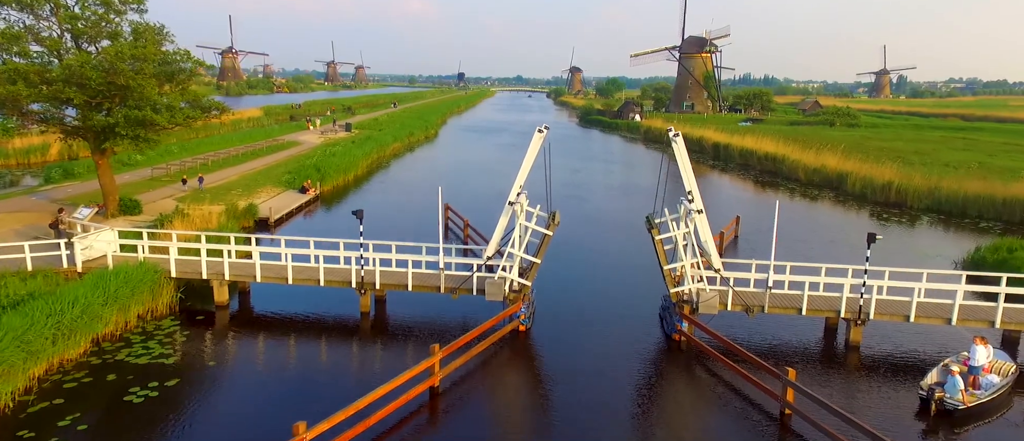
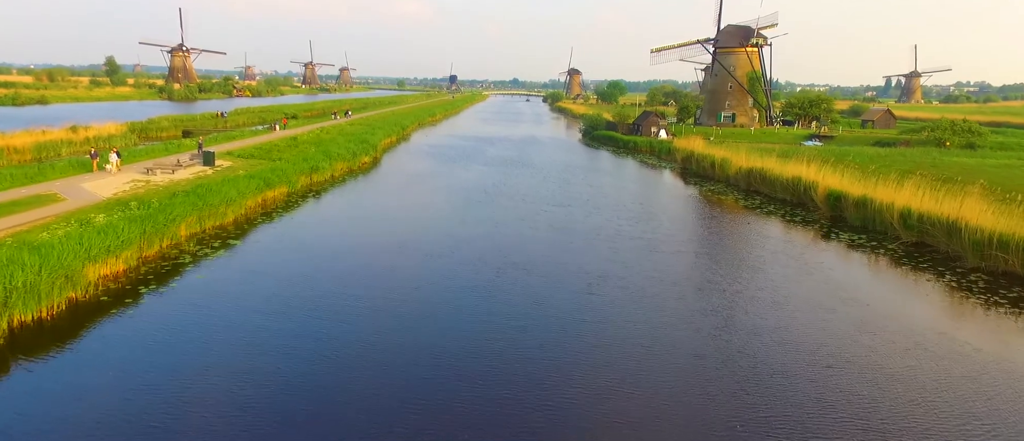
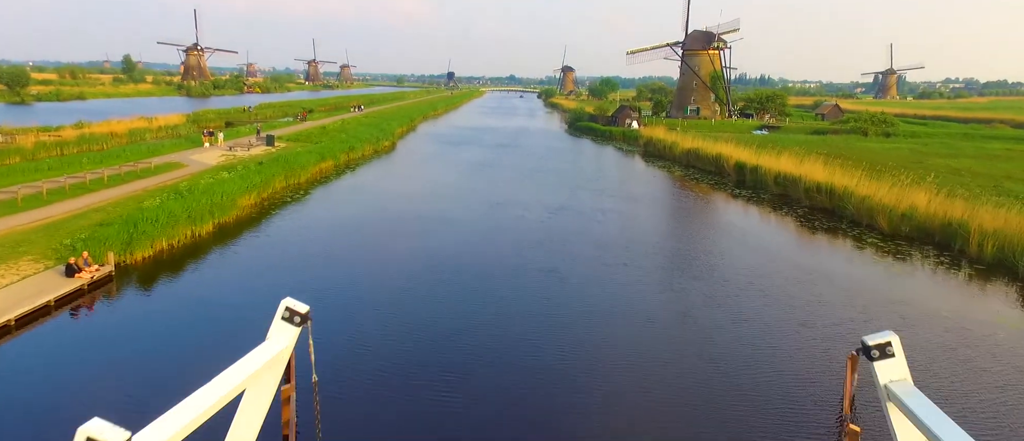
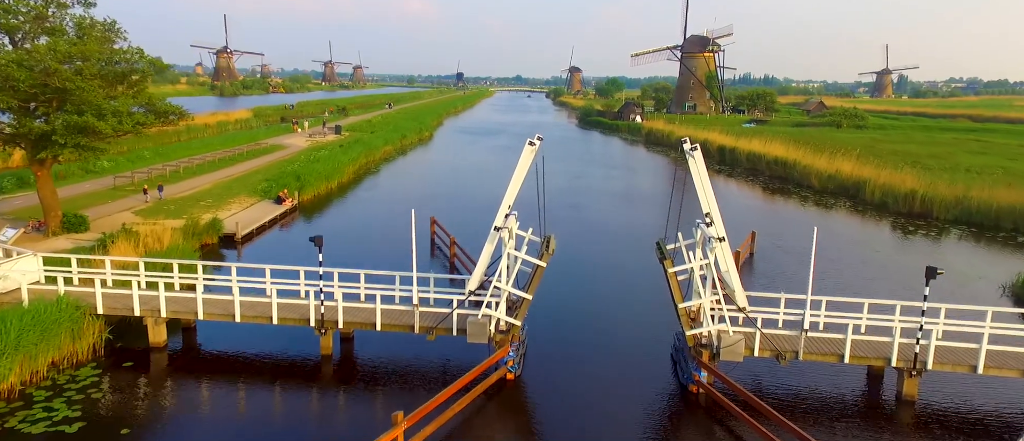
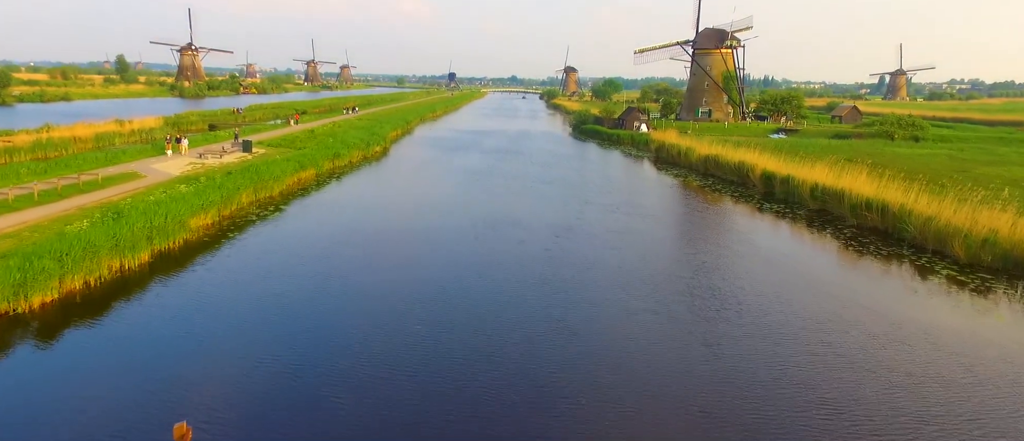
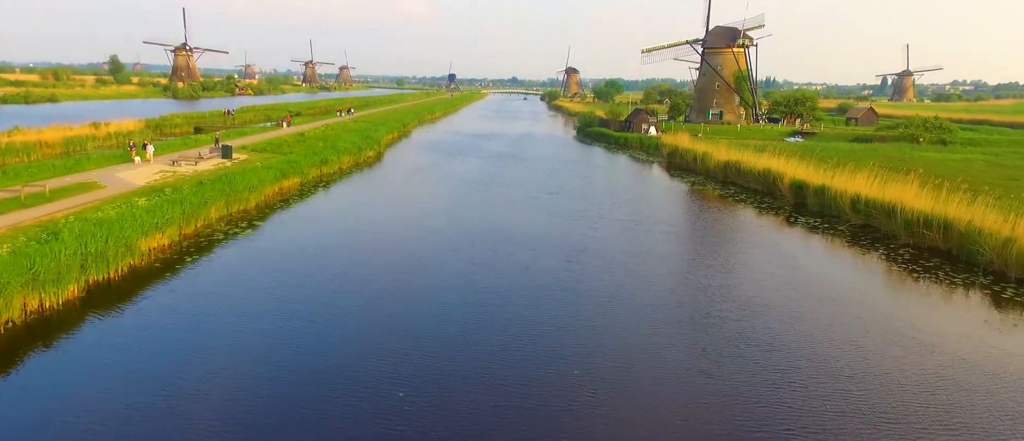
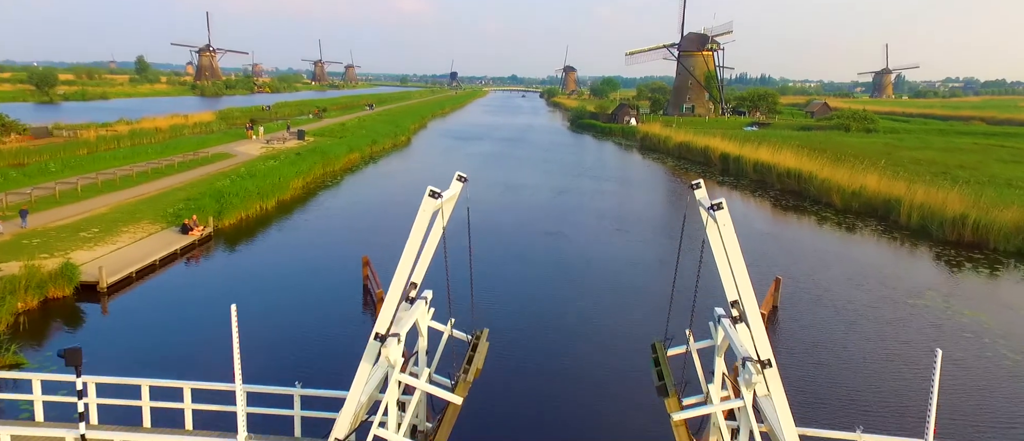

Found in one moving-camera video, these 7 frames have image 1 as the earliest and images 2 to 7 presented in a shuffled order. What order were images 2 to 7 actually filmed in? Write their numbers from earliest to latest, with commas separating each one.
4, 7, 3, 5, 6, 2
